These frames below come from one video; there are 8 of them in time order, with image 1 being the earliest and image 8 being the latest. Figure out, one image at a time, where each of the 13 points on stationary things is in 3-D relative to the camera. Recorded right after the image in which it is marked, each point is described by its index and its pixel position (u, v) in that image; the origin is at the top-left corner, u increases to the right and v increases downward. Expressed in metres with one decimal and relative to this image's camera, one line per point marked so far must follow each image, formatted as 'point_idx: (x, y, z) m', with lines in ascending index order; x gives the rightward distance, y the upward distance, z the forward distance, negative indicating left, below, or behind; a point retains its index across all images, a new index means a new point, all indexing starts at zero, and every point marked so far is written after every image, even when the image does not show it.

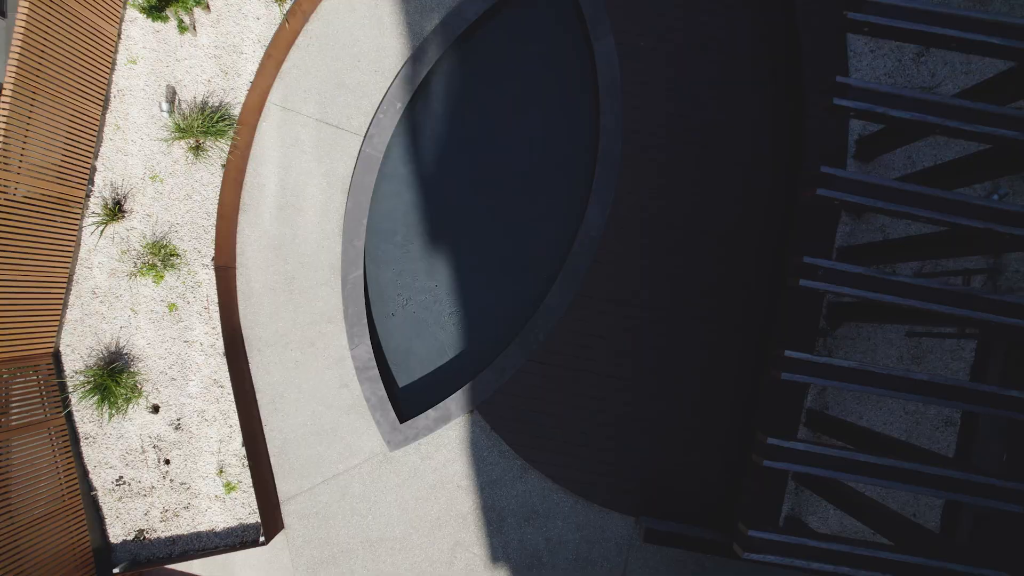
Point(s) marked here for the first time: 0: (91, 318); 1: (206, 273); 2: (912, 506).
0: (-5.2, -0.4, +5.9) m
1: (-3.8, +0.2, +5.9) m
2: (+4.8, -2.6, +5.6) m
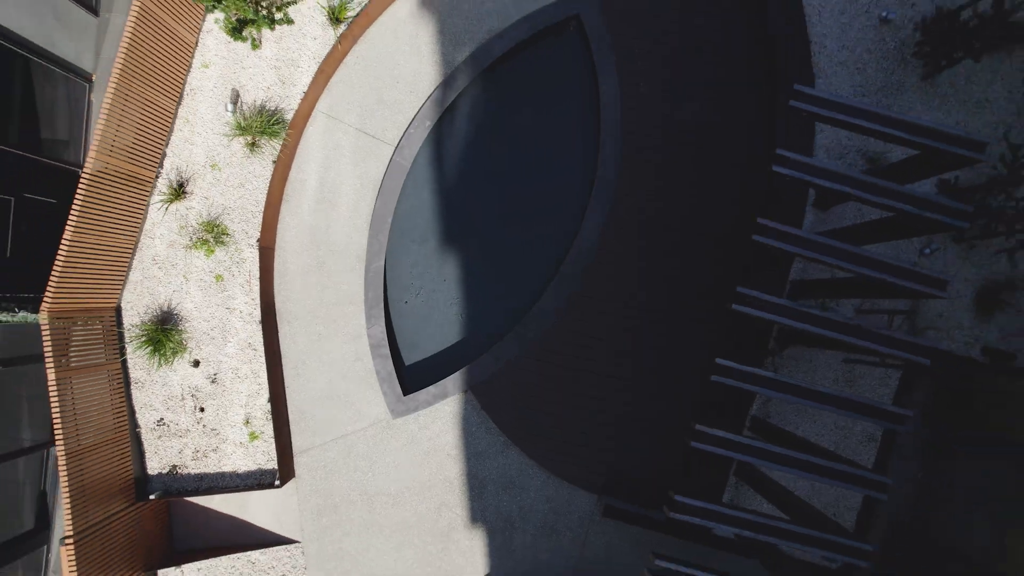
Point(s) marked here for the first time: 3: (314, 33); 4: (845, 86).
0: (-5.2, +0.1, +6.9) m
1: (-3.7, +0.5, +6.9) m
2: (+4.5, -3.1, +6.6) m
3: (-2.8, +3.7, +6.8) m
4: (+4.6, +2.8, +6.5) m
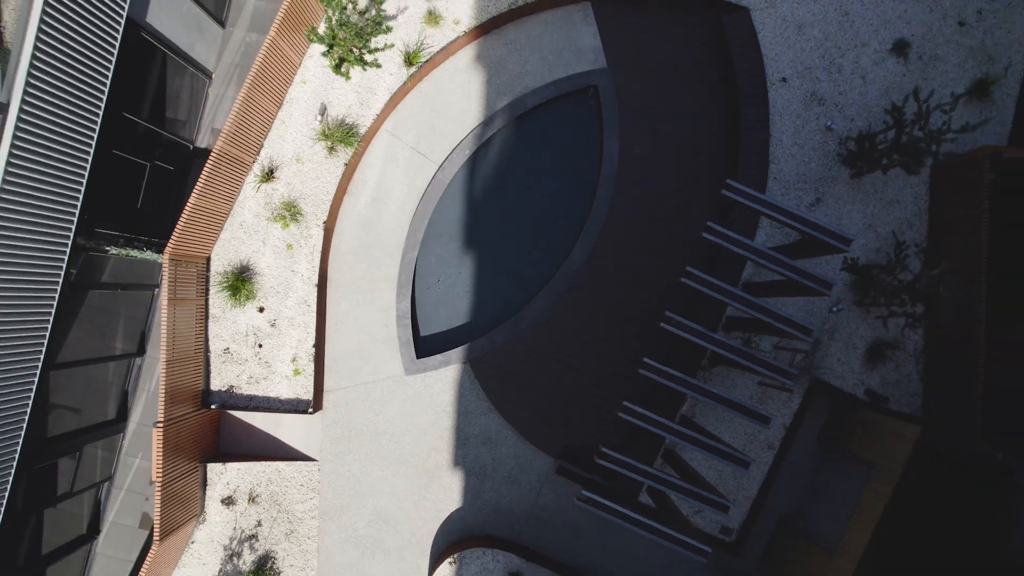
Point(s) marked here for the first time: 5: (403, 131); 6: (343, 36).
0: (-5.1, +0.9, +8.8) m
1: (-3.6, +1.1, +8.9) m
2: (+4.0, -3.7, +8.5) m
3: (-2.2, +4.0, +8.7) m
4: (+4.9, +2.1, +8.4) m
5: (-2.0, +2.9, +8.8) m
6: (-2.8, +4.2, +8.3) m
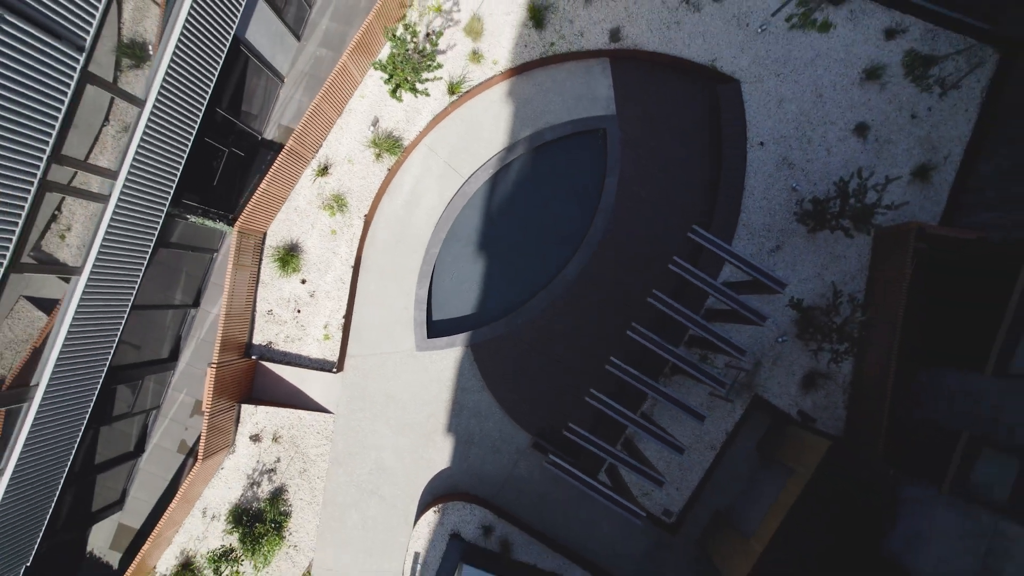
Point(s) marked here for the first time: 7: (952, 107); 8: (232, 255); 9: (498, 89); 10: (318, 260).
0: (-4.9, +1.5, +10.5) m
1: (-3.4, +1.5, +10.5) m
2: (+3.6, -4.2, +10.2) m
3: (-1.7, +4.2, +10.4) m
4: (+5.2, +1.4, +10.1) m
5: (-1.6, +3.1, +10.5) m
6: (-2.2, +4.5, +9.9) m
7: (+9.3, +3.8, +10.0) m
8: (-5.7, +0.7, +9.8) m
9: (-0.3, +4.3, +10.4) m
10: (-4.3, +0.6, +10.5) m
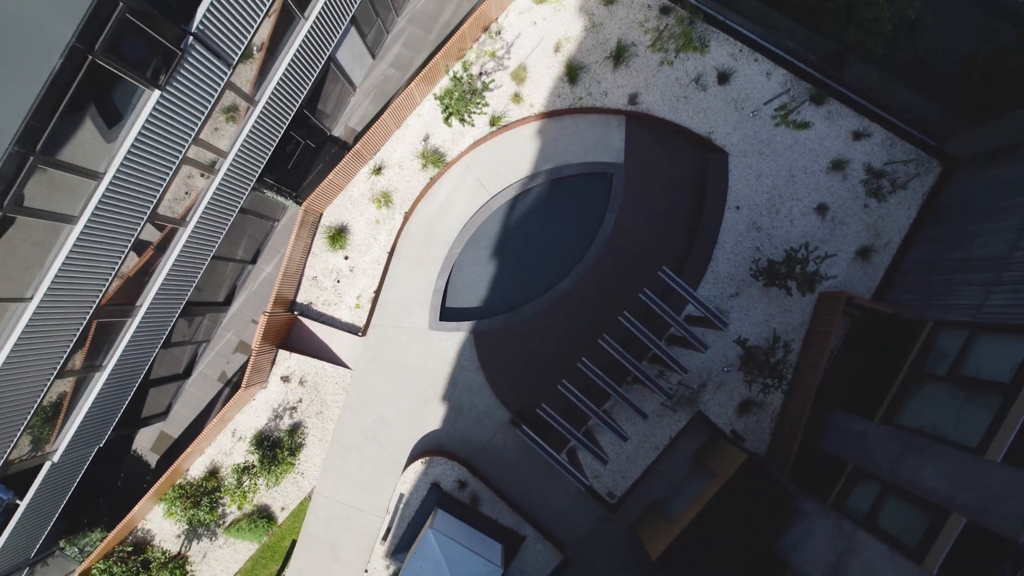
0: (-4.5, +2.2, +12.6) m
1: (-3.0, +1.9, +12.7) m
2: (+3.0, -4.8, +12.4) m
3: (-0.9, +4.4, +12.6) m
4: (+5.5, +0.5, +12.3) m
5: (-1.0, +3.2, +12.6) m
6: (-1.4, +4.7, +12.1) m
7: (+9.9, +2.2, +12.1) m
8: (-5.4, +1.5, +12.0) m
9: (+0.5, +4.2, +12.5) m
10: (-4.0, +1.2, +12.7) m
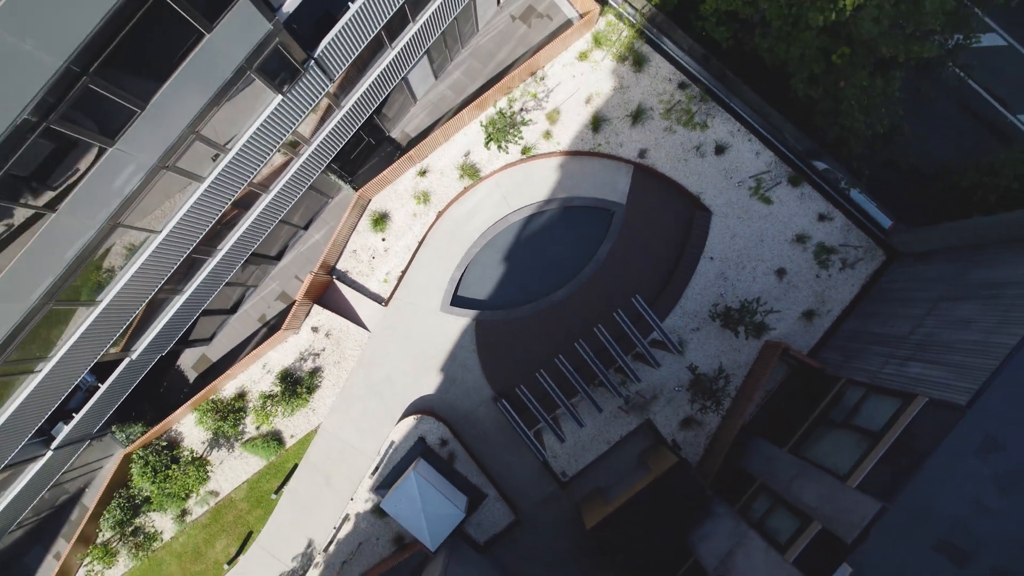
0: (-4.0, +2.9, +15.1) m
1: (-2.5, +2.4, +15.2) m
2: (+2.1, -5.3, +14.9) m
3: (0.0, +4.4, +15.0) m
4: (+5.5, -0.6, +14.7) m
5: (-0.3, +3.3, +15.1) m
6: (-0.4, +4.8, +14.6) m
7: (+10.2, +0.3, +14.6) m
8: (-5.0, +2.5, +14.5) m
9: (+1.3, +4.0, +15.0) m
10: (-3.7, +1.9, +15.2) m
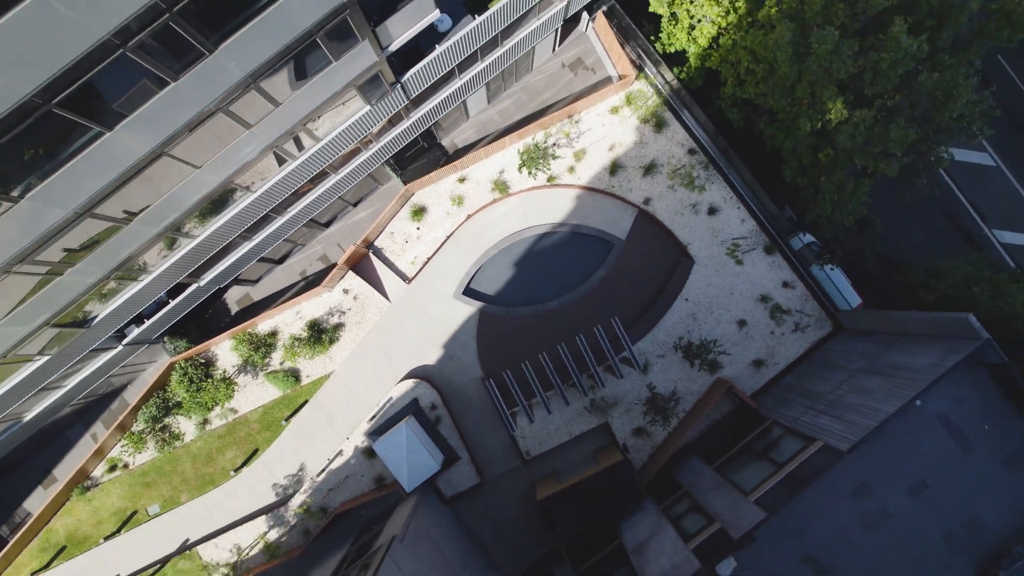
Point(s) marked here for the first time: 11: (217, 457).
0: (-3.1, +3.6, +17.9) m
1: (-1.9, +2.8, +17.9) m
2: (+1.1, -5.8, +17.5) m
3: (+1.1, +4.2, +17.7) m
4: (+5.5, -1.8, +17.4) m
5: (+0.5, +3.2, +17.8) m
6: (+0.7, +4.7, +17.3) m
7: (+10.2, -1.8, +17.2) m
8: (-4.2, +3.3, +17.2) m
9: (+2.2, +3.6, +17.7) m
10: (-3.1, +2.5, +17.9) m
11: (-11.2, -6.4, +18.0) m
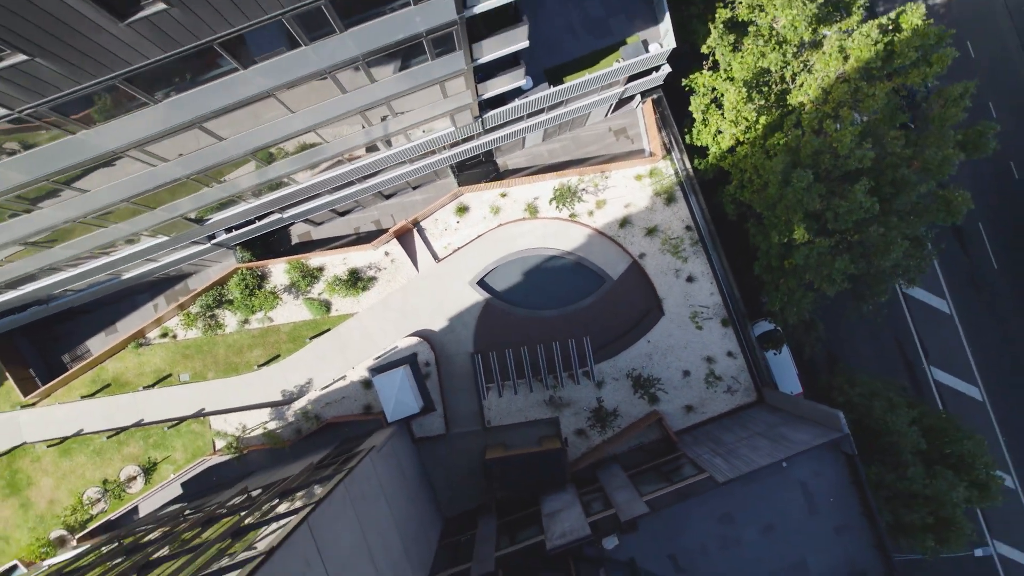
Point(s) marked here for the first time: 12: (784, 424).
0: (-1.8, +4.2, +22.0) m
1: (-0.8, +3.0, +22.0) m
2: (-0.4, -6.0, +21.6) m
3: (+2.5, +3.6, +21.8) m
4: (+4.9, -3.4, +21.4) m
5: (+1.7, +2.8, +21.9) m
6: (+2.3, +4.2, +21.3) m
7: (+9.4, -4.9, +21.2) m
8: (-2.9, +4.3, +21.3) m
9: (+3.4, +2.6, +21.8) m
10: (-2.0, +3.2, +22.0) m
11: (-12.4, -3.0, +22.2) m
12: (+10.5, -5.3, +18.4) m
